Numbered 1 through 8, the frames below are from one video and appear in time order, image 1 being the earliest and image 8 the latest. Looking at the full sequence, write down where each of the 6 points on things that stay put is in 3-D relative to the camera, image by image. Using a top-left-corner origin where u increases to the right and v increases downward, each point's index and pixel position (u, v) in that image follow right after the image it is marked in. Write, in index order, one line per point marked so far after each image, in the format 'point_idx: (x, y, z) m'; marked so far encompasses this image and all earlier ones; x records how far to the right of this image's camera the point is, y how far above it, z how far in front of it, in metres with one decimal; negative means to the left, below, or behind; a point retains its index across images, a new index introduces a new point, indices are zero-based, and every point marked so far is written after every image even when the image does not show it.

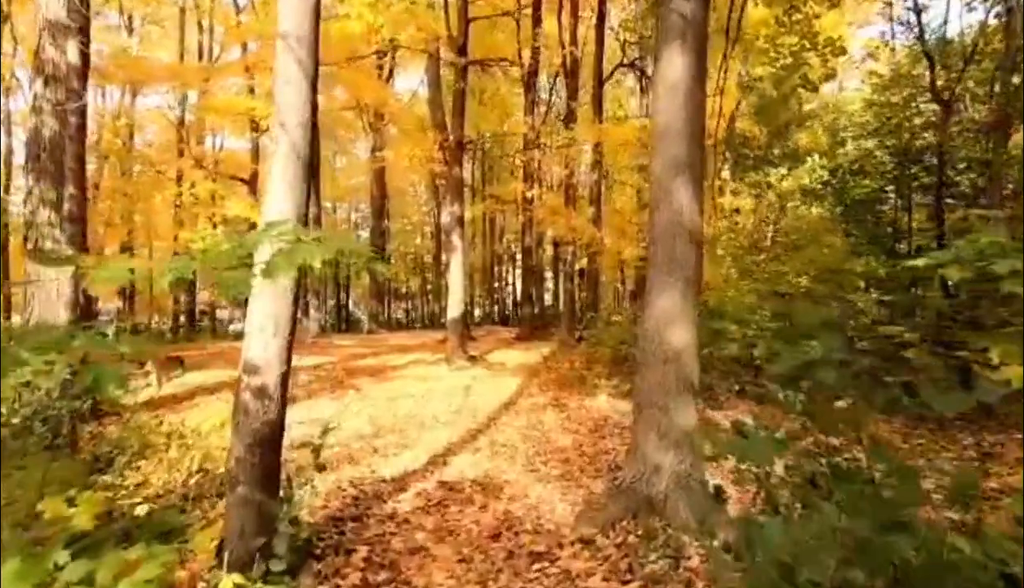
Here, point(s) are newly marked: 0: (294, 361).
0: (-3.8, -1.1, +14.3) m
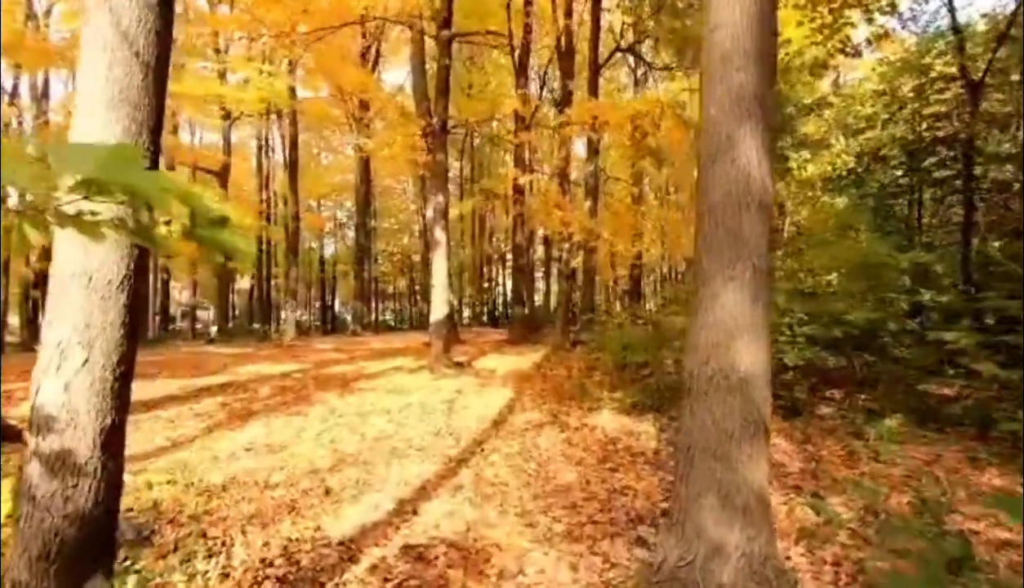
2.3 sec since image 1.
0: (-4.0, -1.1, +12.8) m
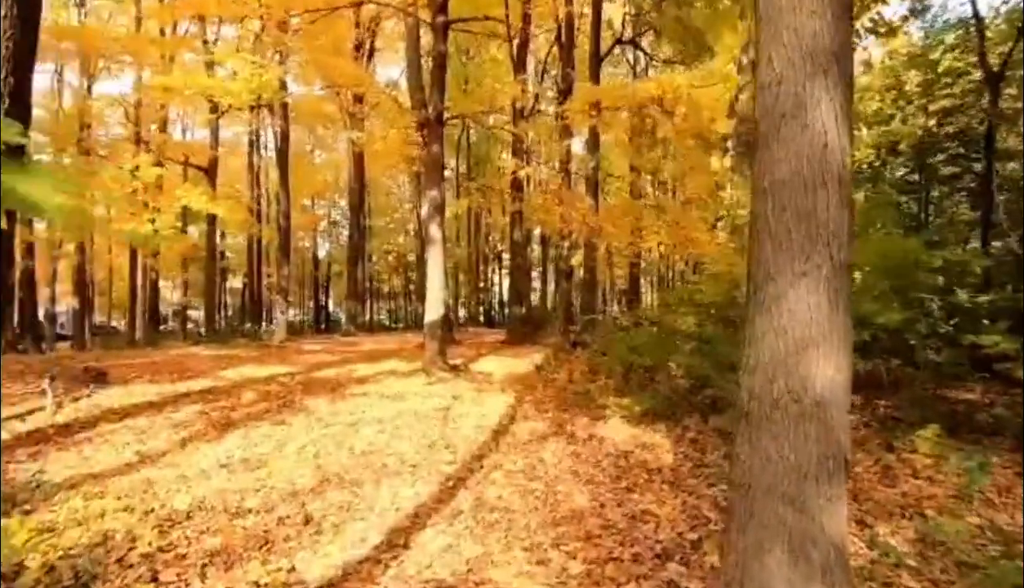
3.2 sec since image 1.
0: (-4.0, -1.1, +12.2) m
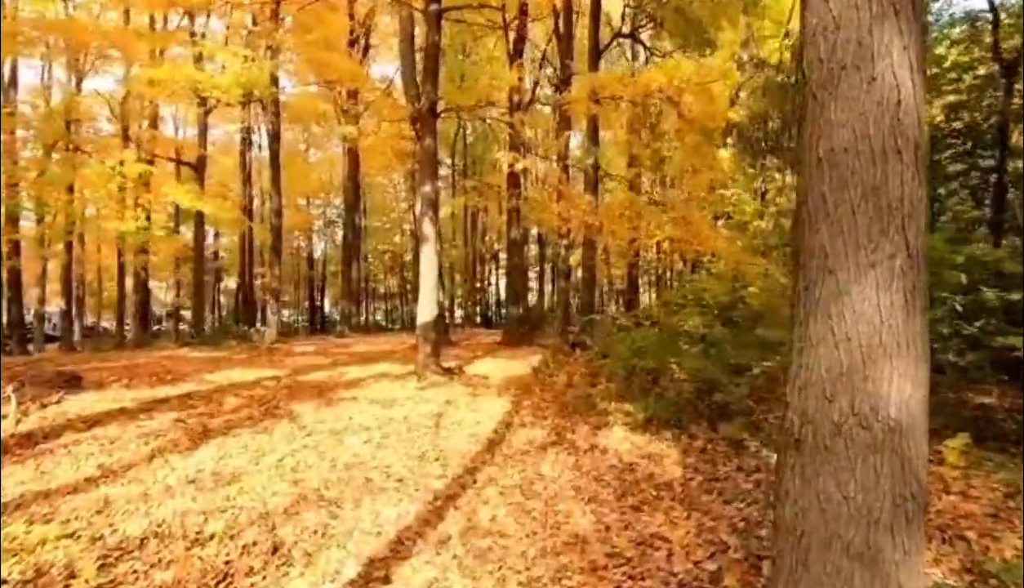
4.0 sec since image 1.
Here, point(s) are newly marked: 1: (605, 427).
0: (-4.0, -1.1, +11.6) m
1: (+1.0, -1.4, +8.7) m
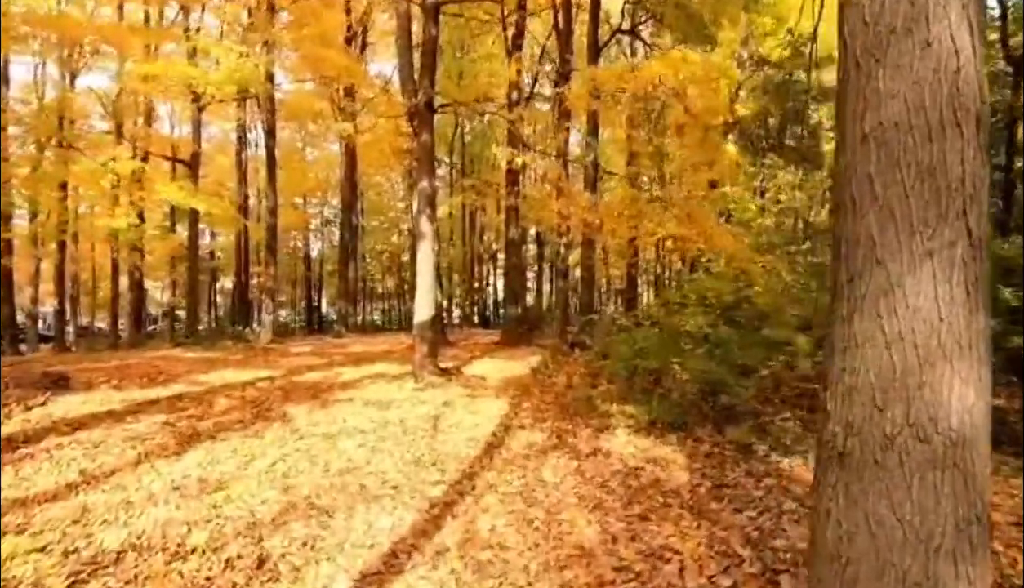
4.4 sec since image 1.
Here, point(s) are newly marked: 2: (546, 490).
0: (-4.0, -1.1, +11.4) m
1: (+1.0, -1.4, +8.4) m
2: (+0.2, -1.4, +5.9) m
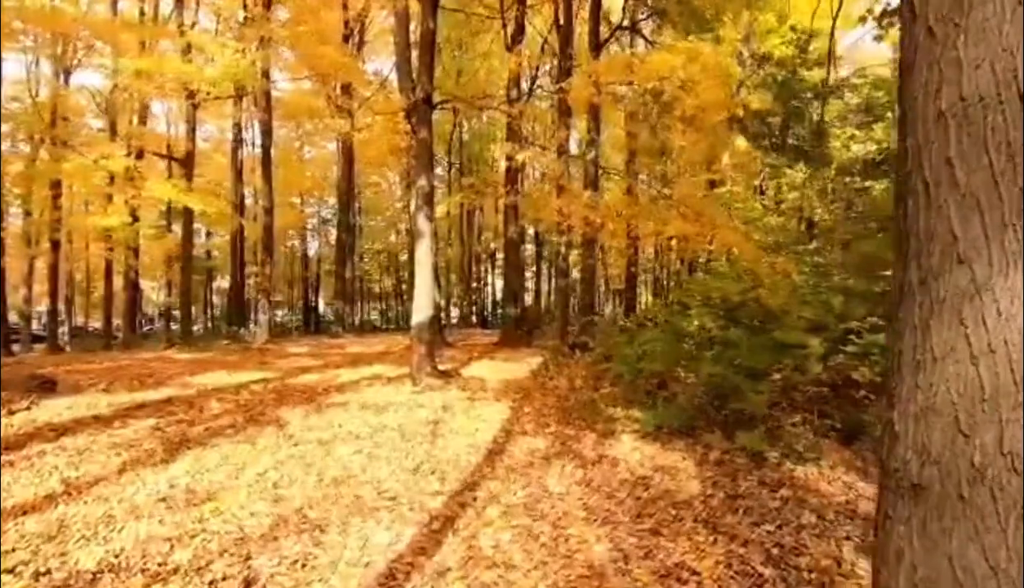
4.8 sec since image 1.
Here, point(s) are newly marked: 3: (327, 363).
0: (-4.0, -1.1, +11.1) m
1: (+1.0, -1.4, +8.2) m
2: (+0.3, -1.4, +5.6) m
3: (-3.2, -1.2, +14.1) m
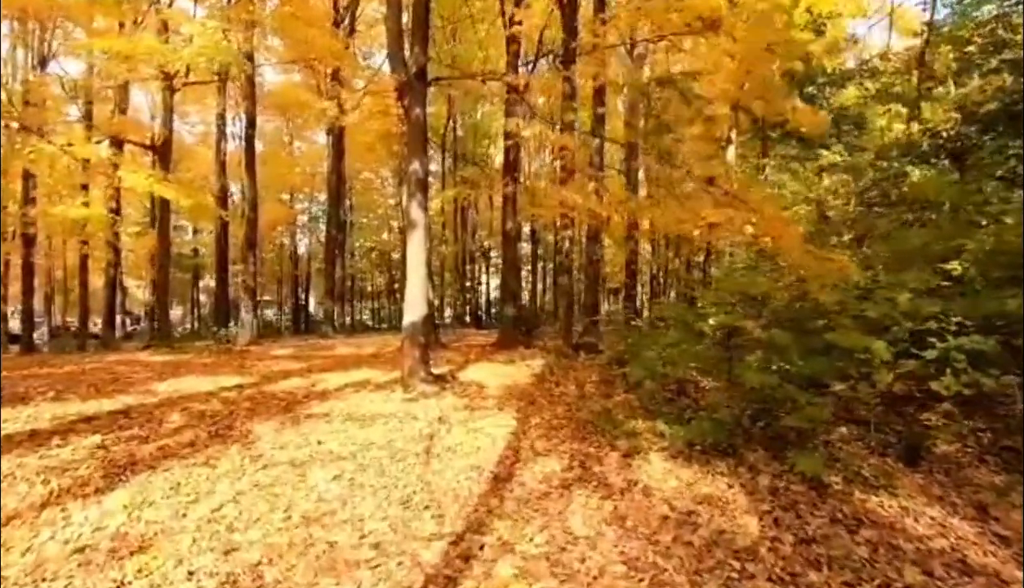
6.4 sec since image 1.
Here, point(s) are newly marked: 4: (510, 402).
0: (-4.0, -1.1, +10.0) m
1: (+1.0, -1.4, +7.1) m
2: (+0.4, -1.4, +4.5) m
3: (-3.2, -1.2, +13.0) m
4: (0.0, -1.2, +8.9) m
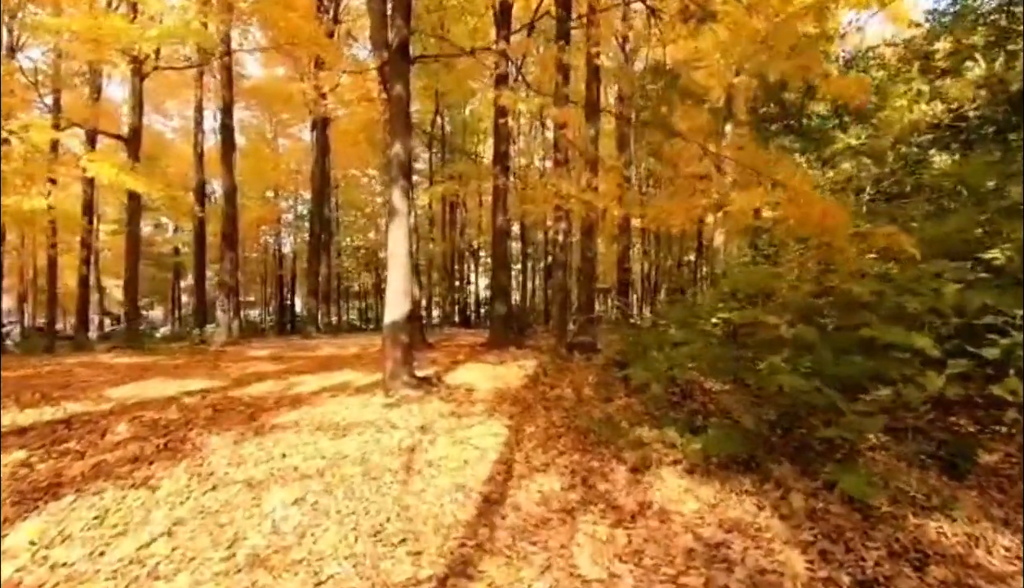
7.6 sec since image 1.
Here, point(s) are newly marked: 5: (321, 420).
0: (-4.1, -1.0, +9.1) m
1: (+1.0, -1.3, +6.3) m
2: (+0.3, -1.3, +3.7) m
3: (-3.3, -1.1, +12.1) m
4: (-0.1, -1.1, +8.1) m
5: (-1.7, -1.1, +7.1) m
